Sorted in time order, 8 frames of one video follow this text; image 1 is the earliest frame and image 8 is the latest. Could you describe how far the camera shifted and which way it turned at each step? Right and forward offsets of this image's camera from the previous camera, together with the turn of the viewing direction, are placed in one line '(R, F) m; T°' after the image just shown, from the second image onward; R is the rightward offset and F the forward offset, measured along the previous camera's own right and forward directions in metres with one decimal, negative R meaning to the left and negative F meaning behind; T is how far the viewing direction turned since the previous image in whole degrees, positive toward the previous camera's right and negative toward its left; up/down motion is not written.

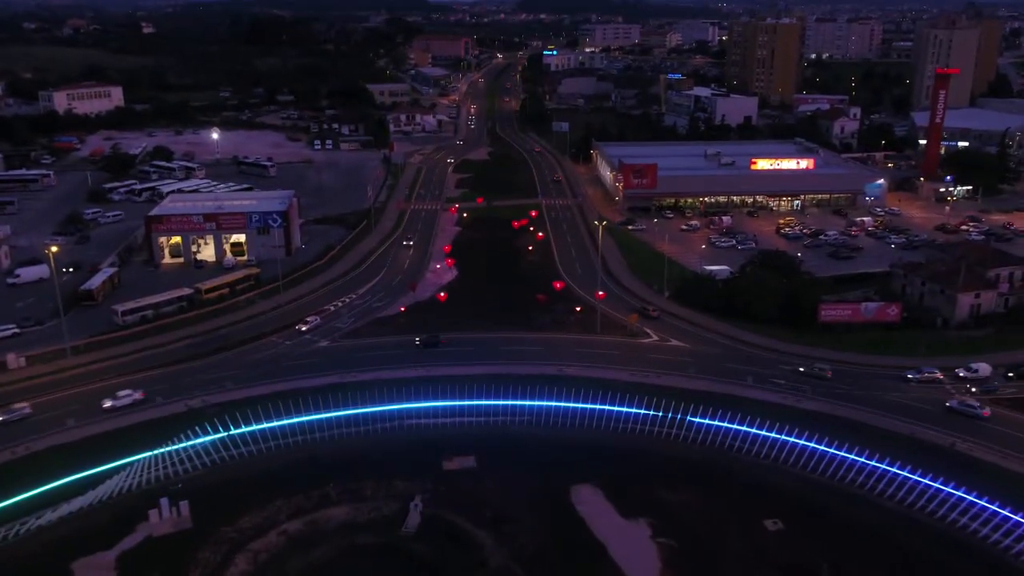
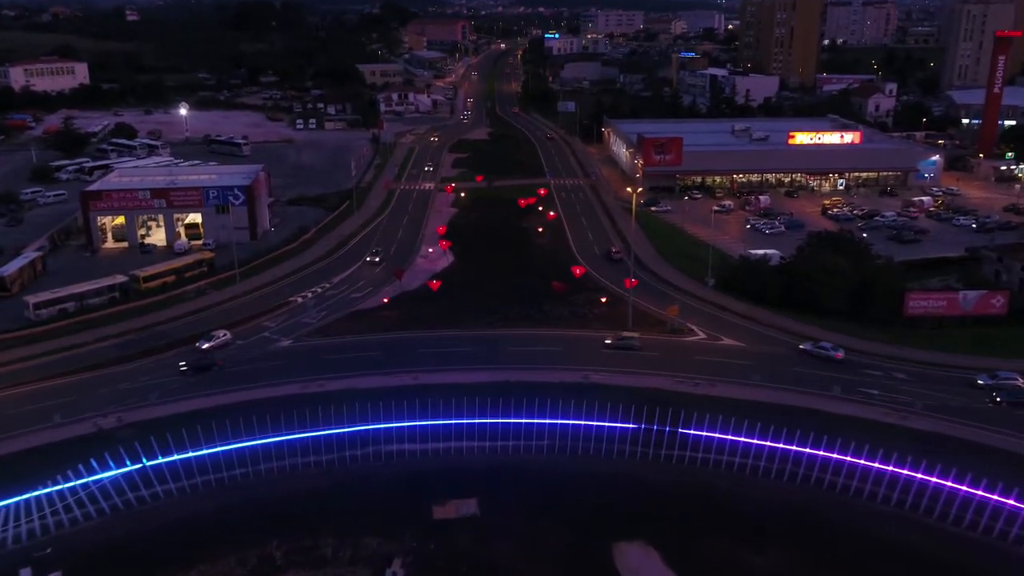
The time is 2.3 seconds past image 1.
(-0.3, +6.2) m; 0°
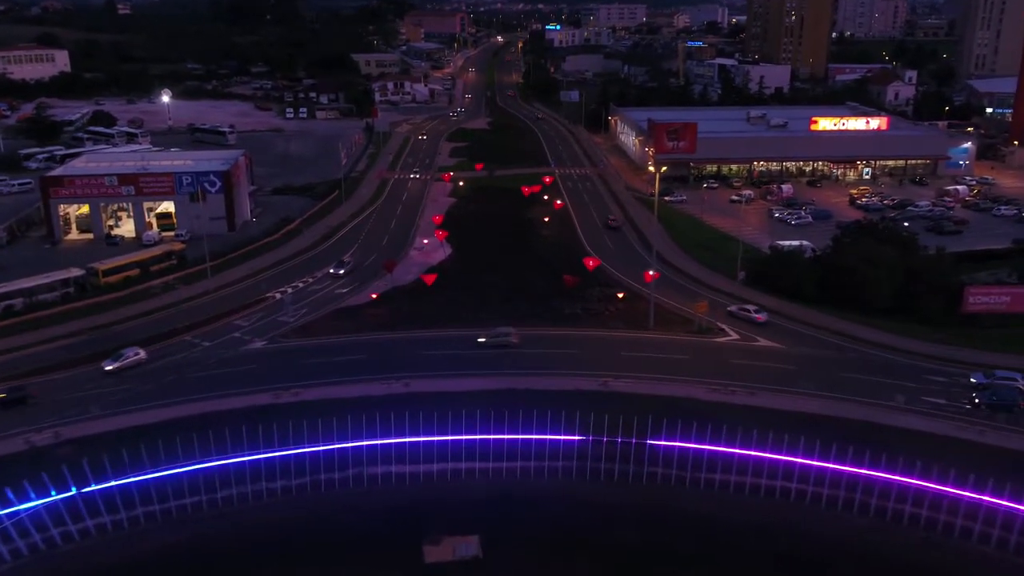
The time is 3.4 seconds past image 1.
(-0.1, +3.0) m; 0°
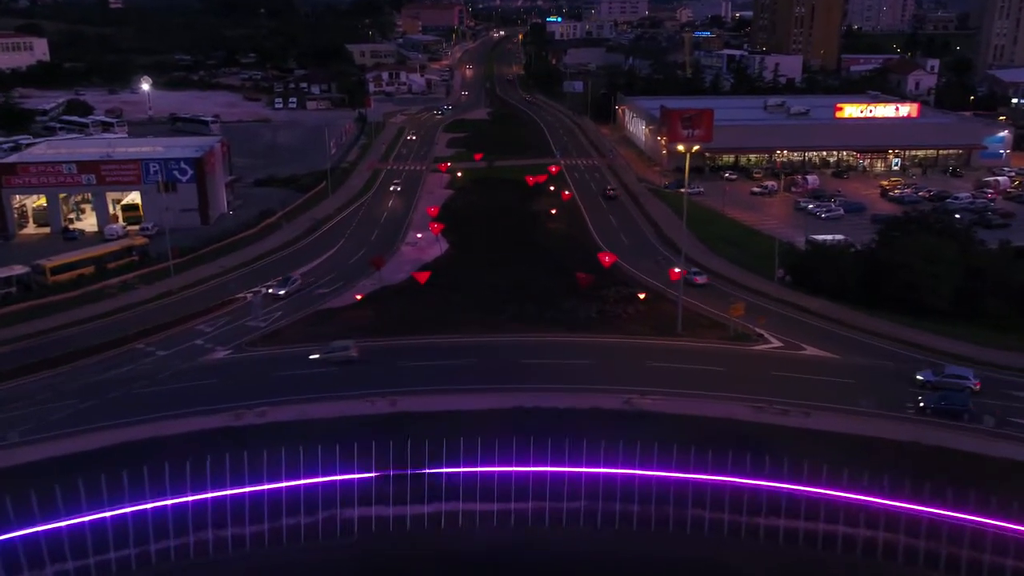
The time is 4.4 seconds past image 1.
(-0.1, +2.9) m; 0°
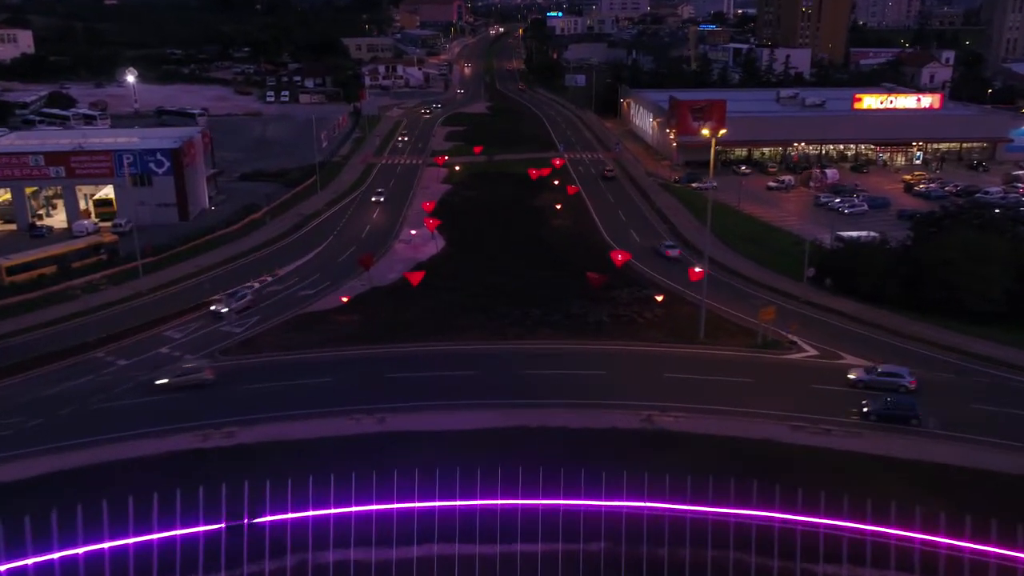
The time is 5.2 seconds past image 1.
(-0.1, +1.9) m; 0°
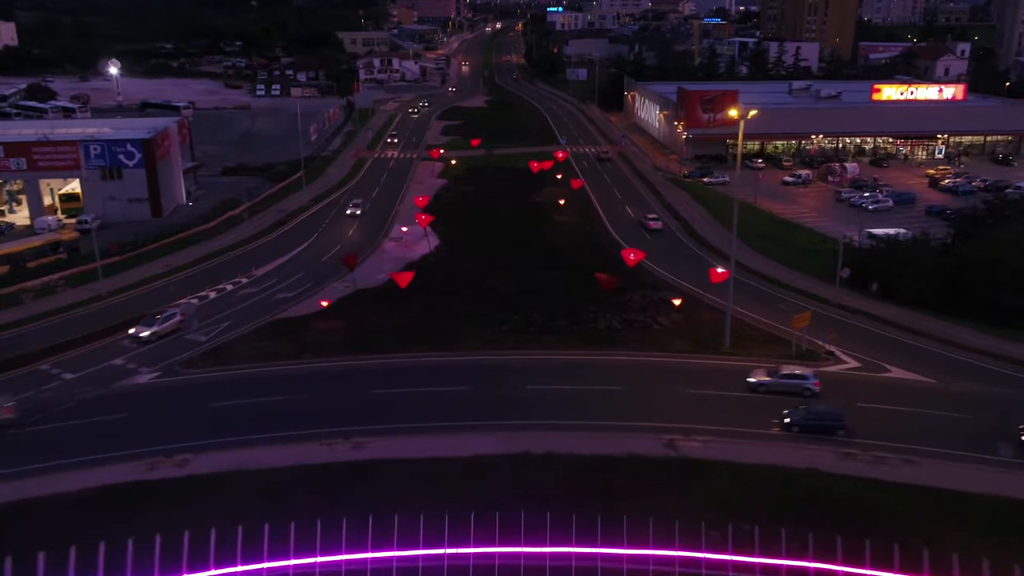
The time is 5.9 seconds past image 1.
(0.0, +1.9) m; 0°
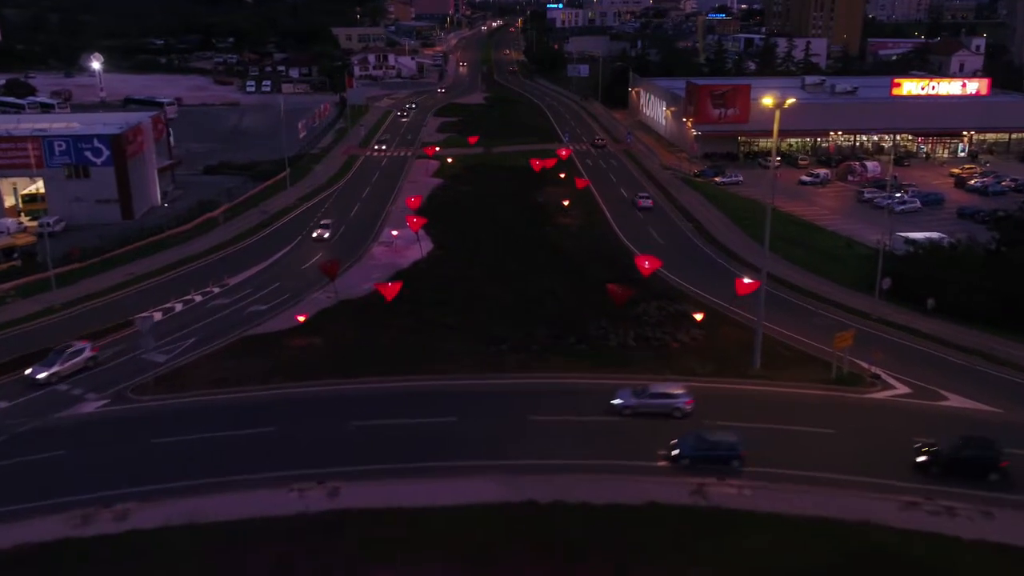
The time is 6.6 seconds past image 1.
(0.0, +1.8) m; 0°
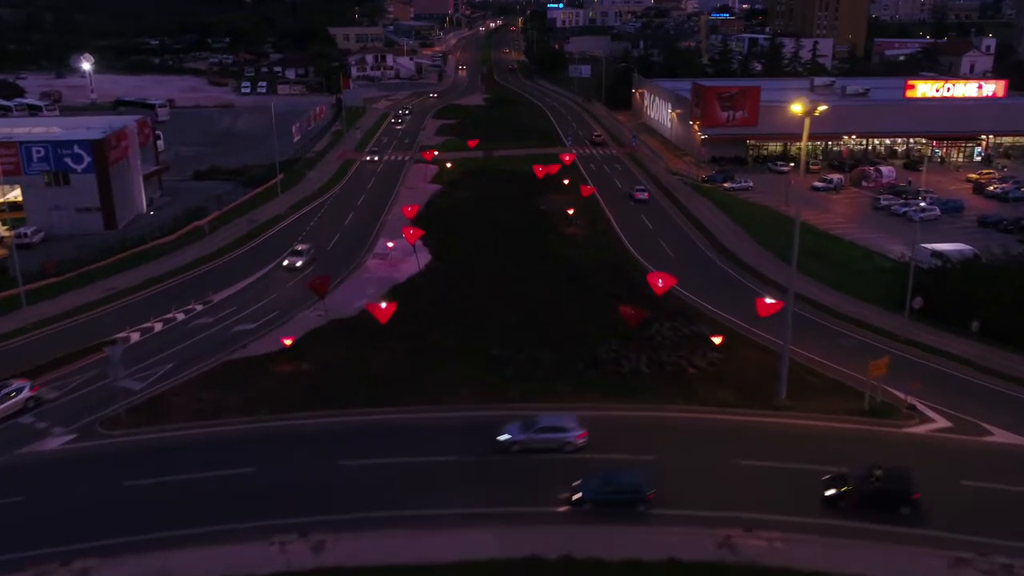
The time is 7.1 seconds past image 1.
(0.0, +1.0) m; 0°
